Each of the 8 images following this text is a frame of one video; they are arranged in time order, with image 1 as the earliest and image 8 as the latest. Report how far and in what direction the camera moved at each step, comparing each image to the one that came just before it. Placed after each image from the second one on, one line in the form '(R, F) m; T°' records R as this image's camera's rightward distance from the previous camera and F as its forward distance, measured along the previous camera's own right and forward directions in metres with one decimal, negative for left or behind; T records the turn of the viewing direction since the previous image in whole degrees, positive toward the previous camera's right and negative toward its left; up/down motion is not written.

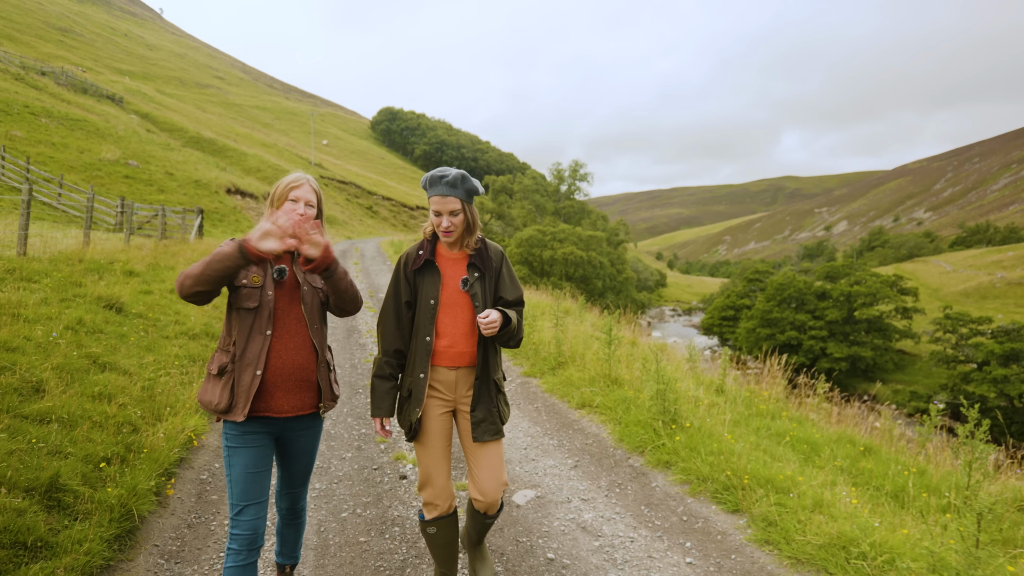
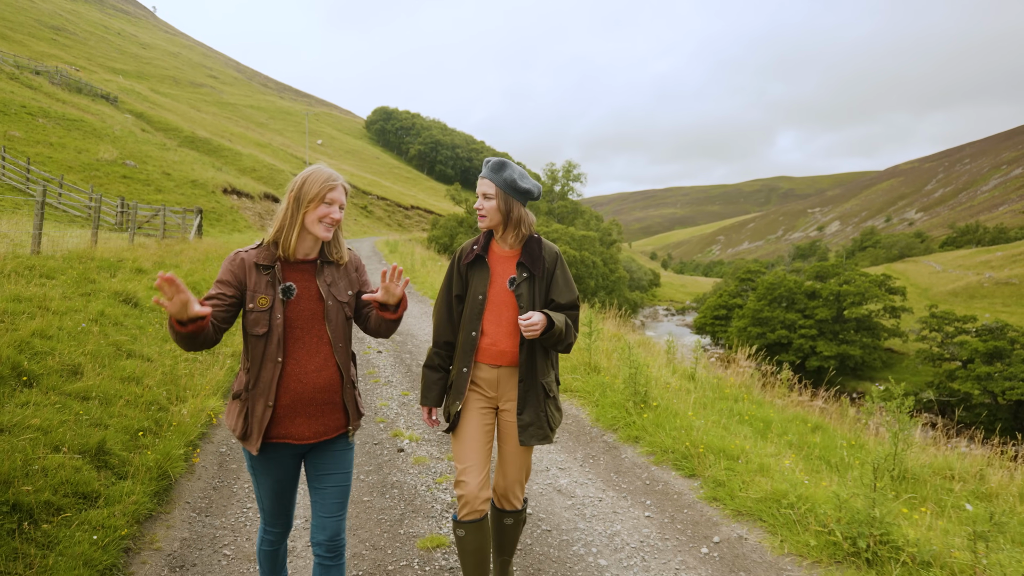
(+0.1, -0.6) m; +1°
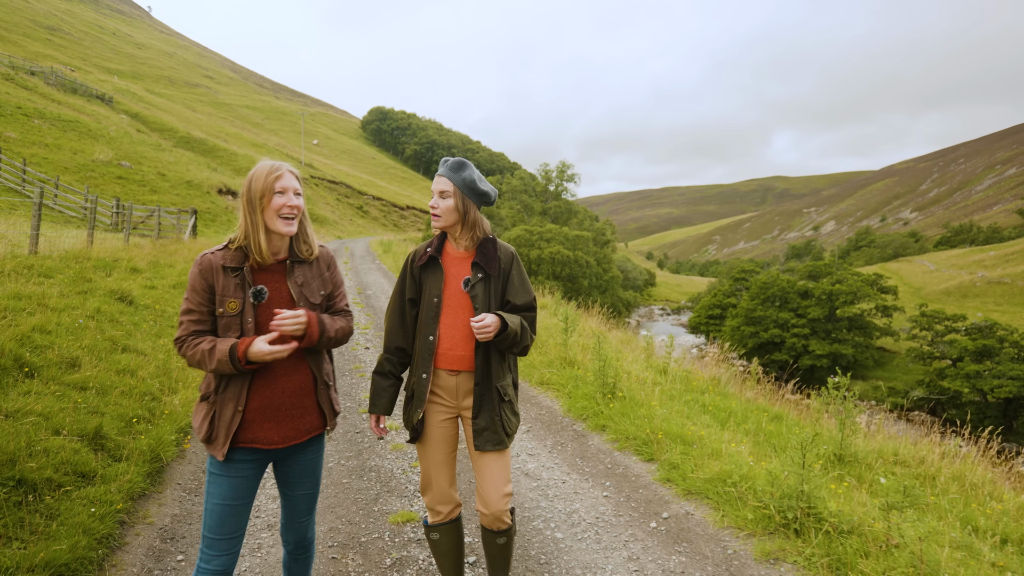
(+0.3, -0.4) m; 0°
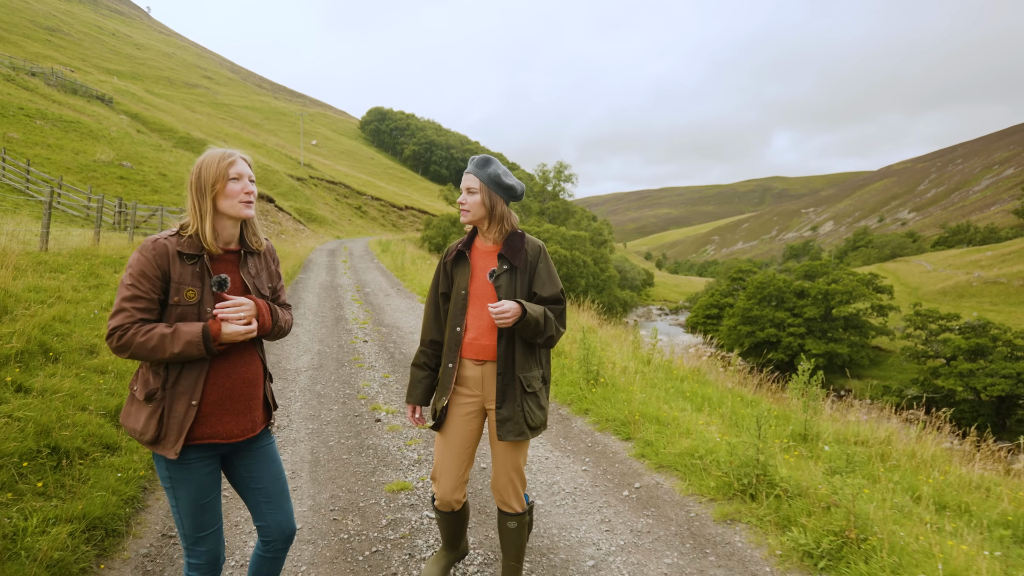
(+0.1, -0.4) m; 0°
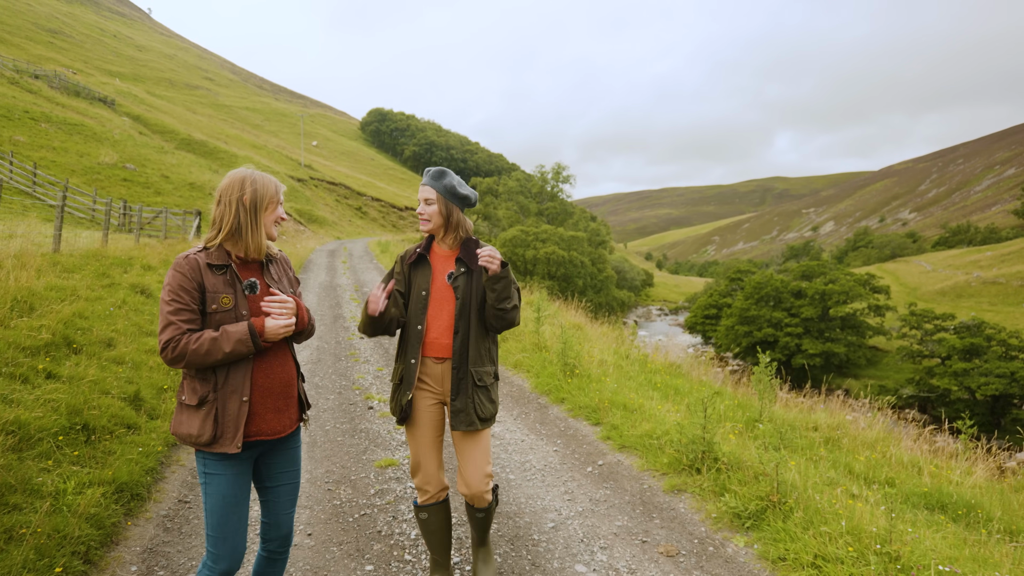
(+0.3, -0.6) m; 0°
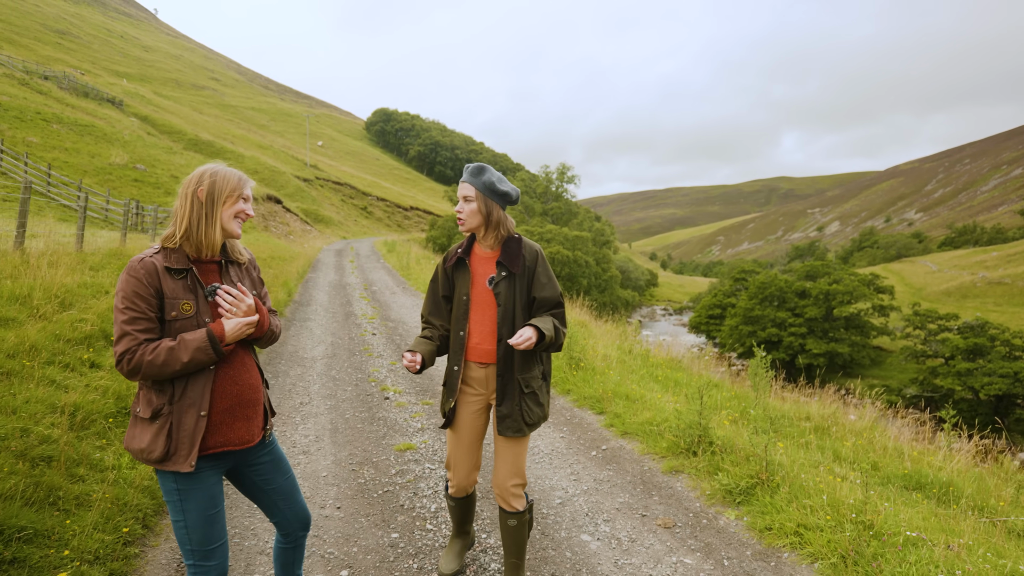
(-0.1, -0.4) m; 0°
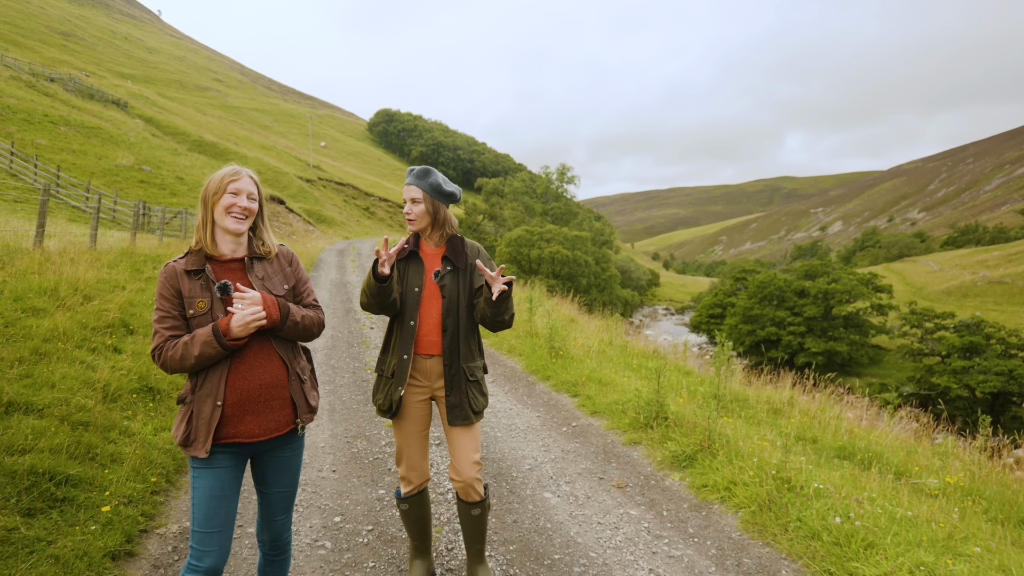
(+0.3, -0.7) m; 0°
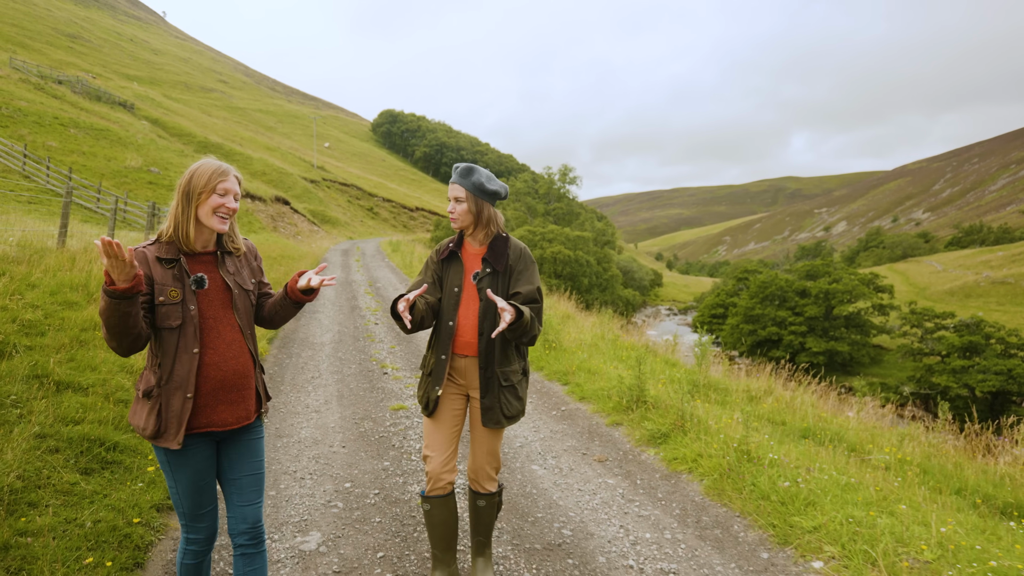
(+0.1, -0.6) m; 0°
